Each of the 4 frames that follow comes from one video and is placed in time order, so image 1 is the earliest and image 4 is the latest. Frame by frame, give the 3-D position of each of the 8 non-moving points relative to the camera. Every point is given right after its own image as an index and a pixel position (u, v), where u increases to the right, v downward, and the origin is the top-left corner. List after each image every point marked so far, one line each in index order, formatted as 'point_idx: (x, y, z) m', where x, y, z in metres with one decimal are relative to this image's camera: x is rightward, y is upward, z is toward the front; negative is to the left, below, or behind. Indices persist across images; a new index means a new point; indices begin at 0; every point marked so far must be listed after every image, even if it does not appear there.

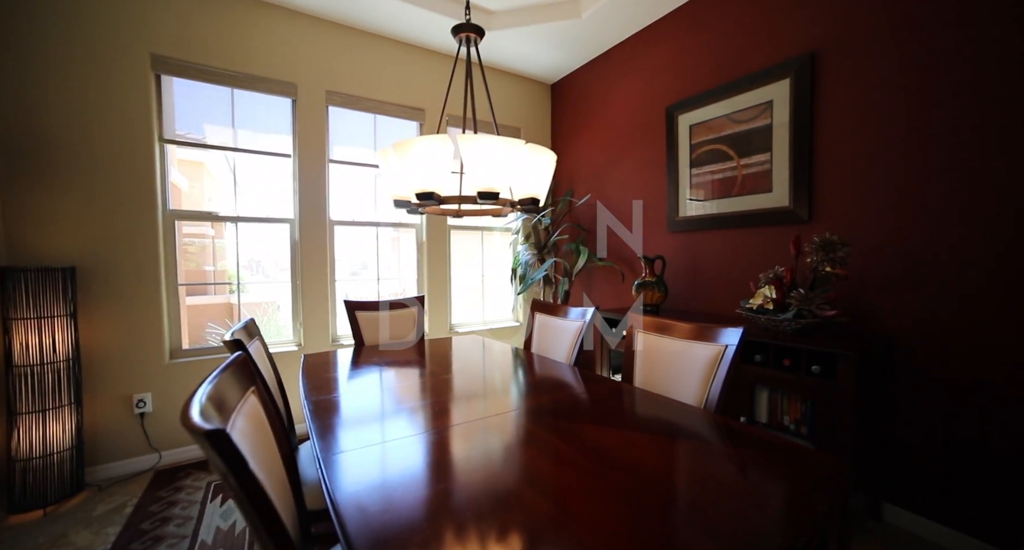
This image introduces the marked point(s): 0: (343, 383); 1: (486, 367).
0: (-0.8, -0.5, +1.9) m
1: (-0.1, -0.5, +2.2) m
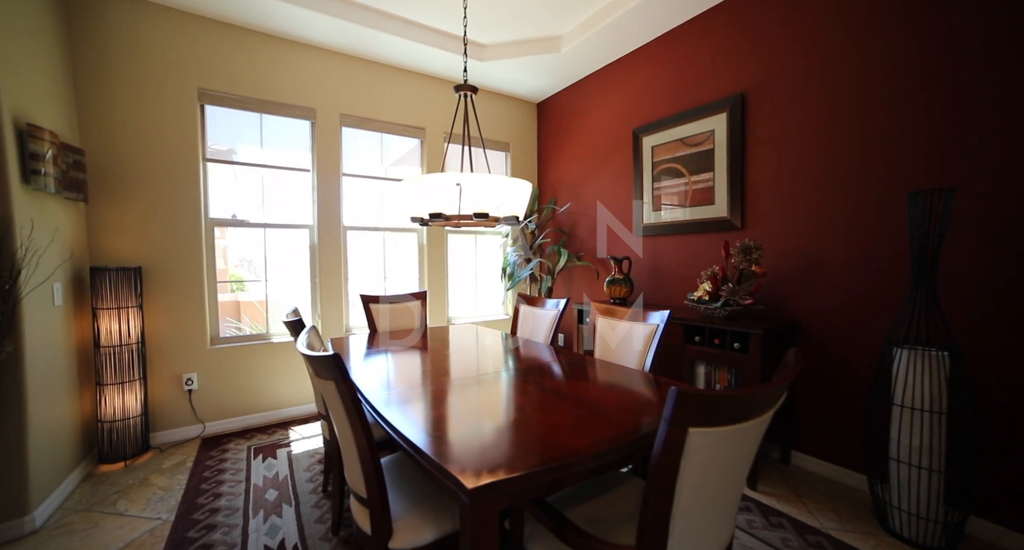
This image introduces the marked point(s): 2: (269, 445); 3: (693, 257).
0: (-0.9, -0.5, +2.4) m
1: (-0.2, -0.5, +2.7) m
2: (-1.6, -1.1, +2.7) m
3: (+1.3, +0.1, +3.0) m
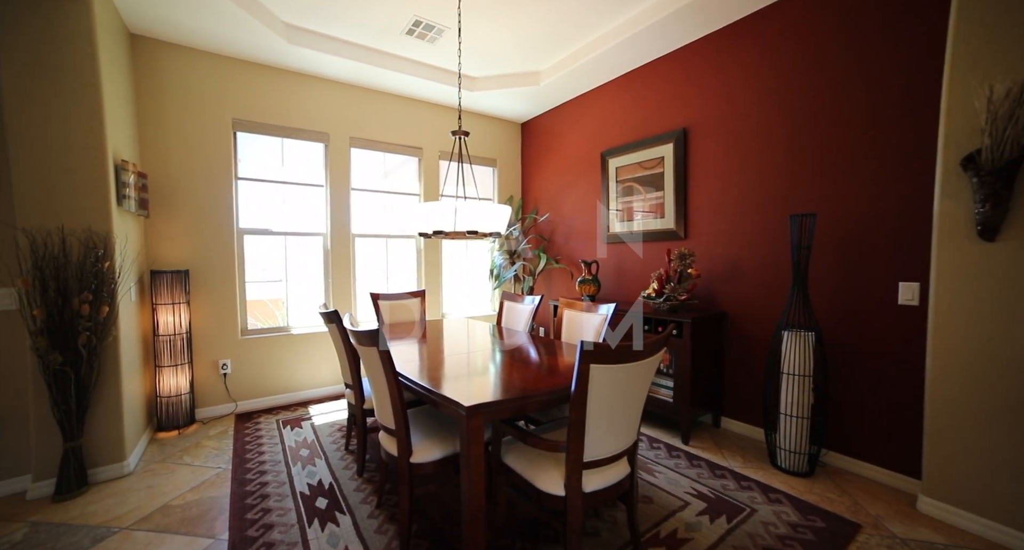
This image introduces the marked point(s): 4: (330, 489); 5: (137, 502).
0: (-1.0, -0.5, +2.9) m
1: (-0.3, -0.5, +3.2) m
2: (-1.8, -1.2, +3.3) m
3: (+1.2, +0.1, +3.6) m
4: (-1.0, -1.2, +2.2) m
5: (-1.9, -1.1, +2.0) m
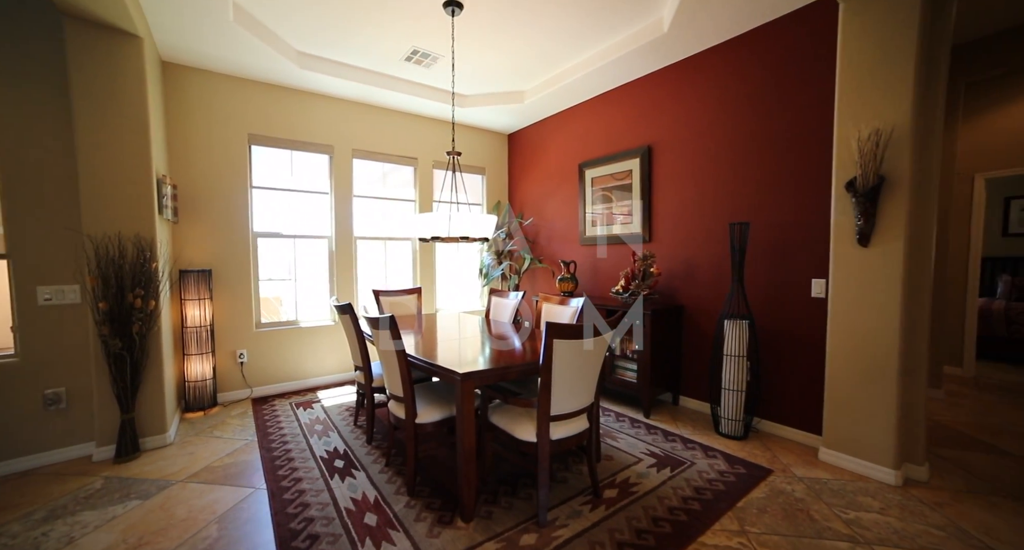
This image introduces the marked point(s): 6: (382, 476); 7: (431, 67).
0: (-1.1, -0.5, +3.4) m
1: (-0.4, -0.5, +3.7) m
2: (-1.9, -1.1, +3.7) m
3: (+1.1, +0.1, +4.1) m
4: (-1.1, -1.2, +2.6) m
5: (-2.0, -1.1, +2.4) m
6: (-0.8, -1.2, +2.4) m
7: (-0.8, +2.0, +3.9) m
